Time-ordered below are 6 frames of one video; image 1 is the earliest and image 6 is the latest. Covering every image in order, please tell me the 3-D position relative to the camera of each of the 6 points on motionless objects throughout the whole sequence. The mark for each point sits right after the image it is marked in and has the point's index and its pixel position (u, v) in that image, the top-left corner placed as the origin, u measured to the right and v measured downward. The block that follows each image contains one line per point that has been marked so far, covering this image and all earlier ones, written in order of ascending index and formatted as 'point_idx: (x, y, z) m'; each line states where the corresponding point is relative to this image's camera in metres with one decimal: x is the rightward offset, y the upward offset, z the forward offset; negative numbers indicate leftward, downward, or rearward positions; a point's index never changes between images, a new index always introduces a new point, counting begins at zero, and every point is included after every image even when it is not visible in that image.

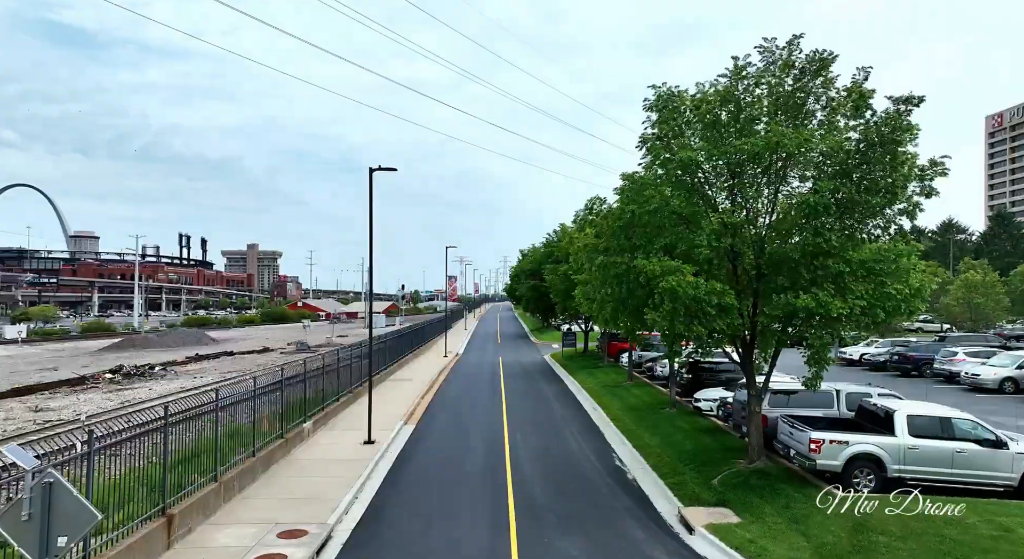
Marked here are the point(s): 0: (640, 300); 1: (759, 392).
0: (+2.6, -0.4, +12.1) m
1: (+5.0, -2.3, +12.3) m
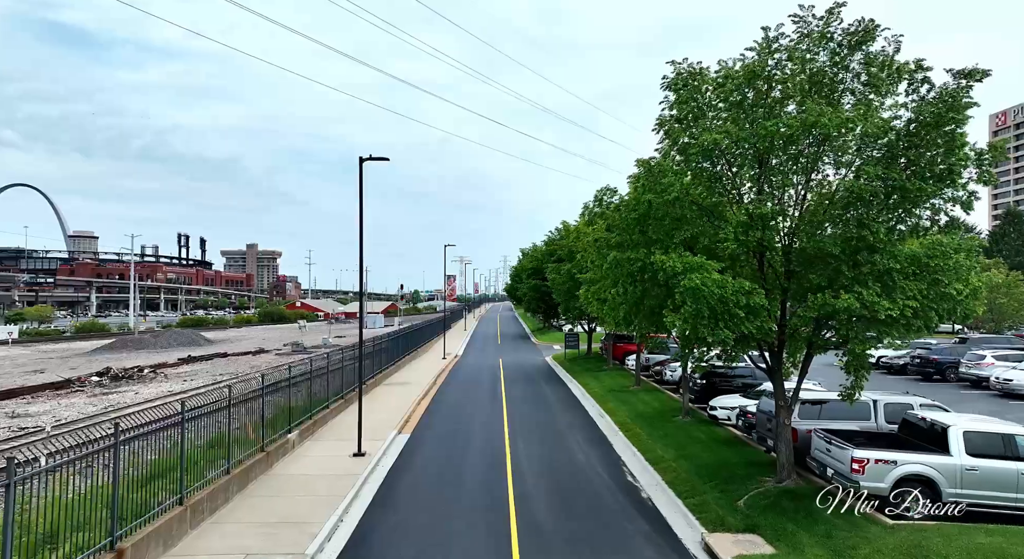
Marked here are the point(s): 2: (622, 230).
0: (+2.6, -0.3, +10.8) m
1: (+5.1, -2.3, +11.0) m
2: (+2.2, +1.0, +11.8) m
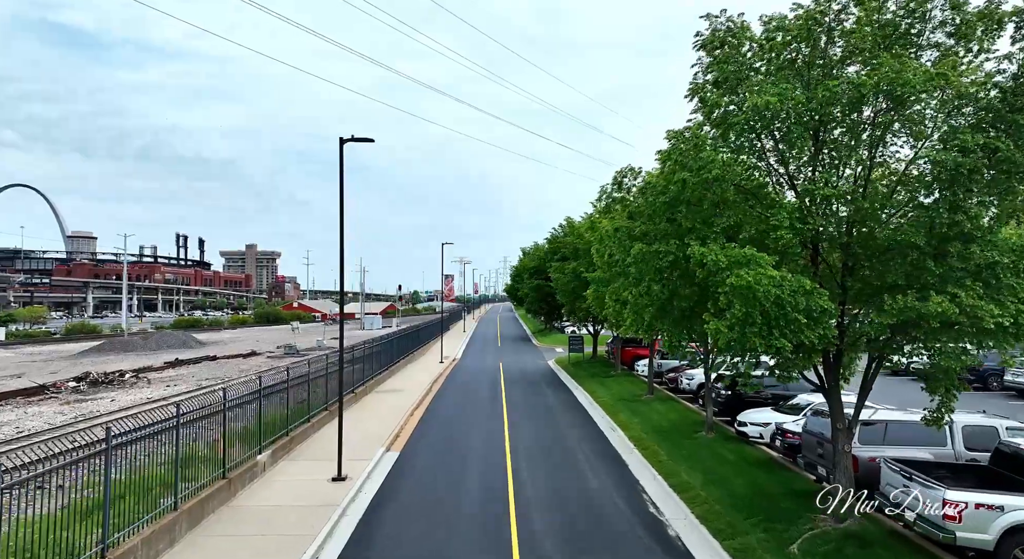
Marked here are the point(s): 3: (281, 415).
0: (+2.7, -0.3, +9.0) m
1: (+5.1, -2.2, +9.2) m
2: (+2.2, +1.1, +9.9) m
3: (-6.1, -3.5, +15.7) m
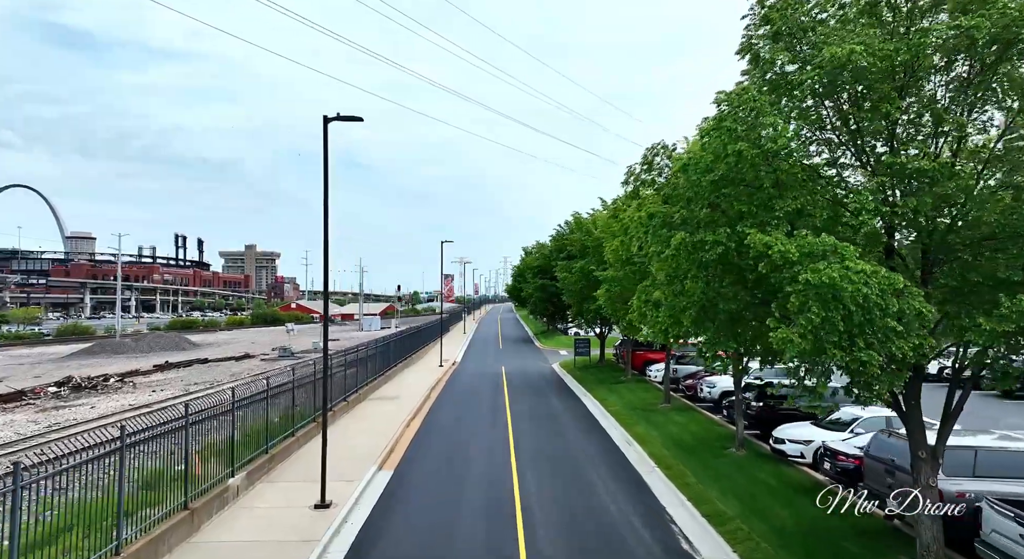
0: (+2.8, -0.3, +7.3) m
1: (+5.3, -2.2, +7.5) m
2: (+2.4, +1.1, +8.3) m
3: (-5.9, -3.5, +14.1) m
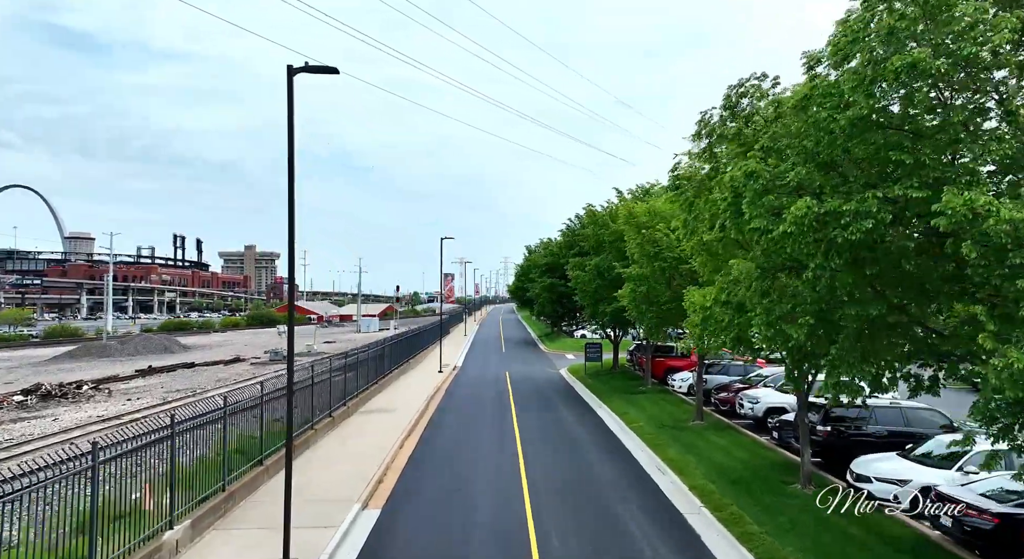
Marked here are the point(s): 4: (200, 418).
0: (+3.1, -0.2, +4.8) m
1: (+5.5, -2.1, +5.0) m
2: (+2.6, +1.2, +5.8) m
3: (-5.6, -3.4, +11.6) m
4: (-5.7, -2.5, +11.4) m
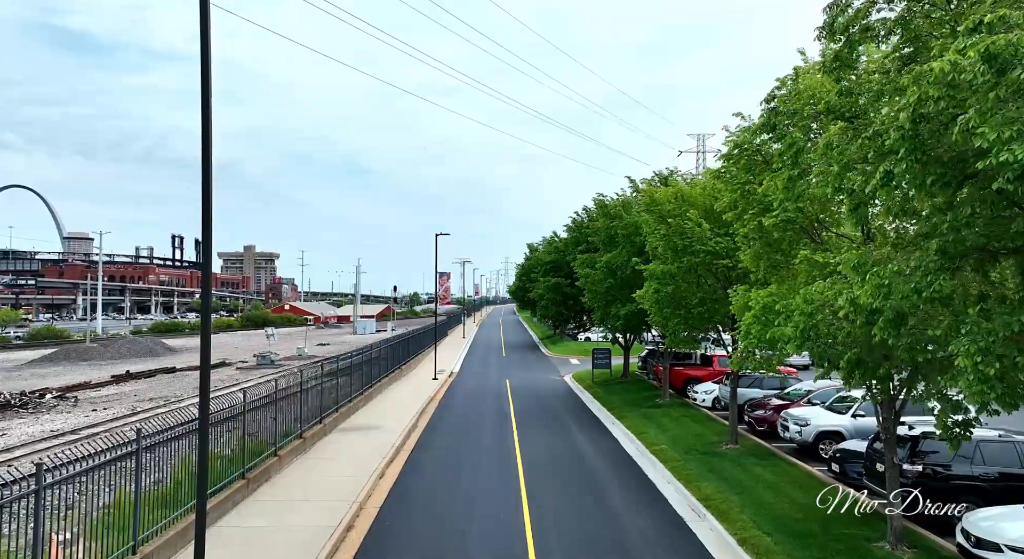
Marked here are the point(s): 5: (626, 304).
0: (+3.1, -0.1, +2.2) m
1: (+5.5, -2.1, +2.4) m
2: (+2.6, +1.2, +3.2) m
3: (-5.6, -3.4, +9.0) m
4: (-5.7, -2.5, +8.8) m
5: (+3.5, -0.8, +18.5) m
